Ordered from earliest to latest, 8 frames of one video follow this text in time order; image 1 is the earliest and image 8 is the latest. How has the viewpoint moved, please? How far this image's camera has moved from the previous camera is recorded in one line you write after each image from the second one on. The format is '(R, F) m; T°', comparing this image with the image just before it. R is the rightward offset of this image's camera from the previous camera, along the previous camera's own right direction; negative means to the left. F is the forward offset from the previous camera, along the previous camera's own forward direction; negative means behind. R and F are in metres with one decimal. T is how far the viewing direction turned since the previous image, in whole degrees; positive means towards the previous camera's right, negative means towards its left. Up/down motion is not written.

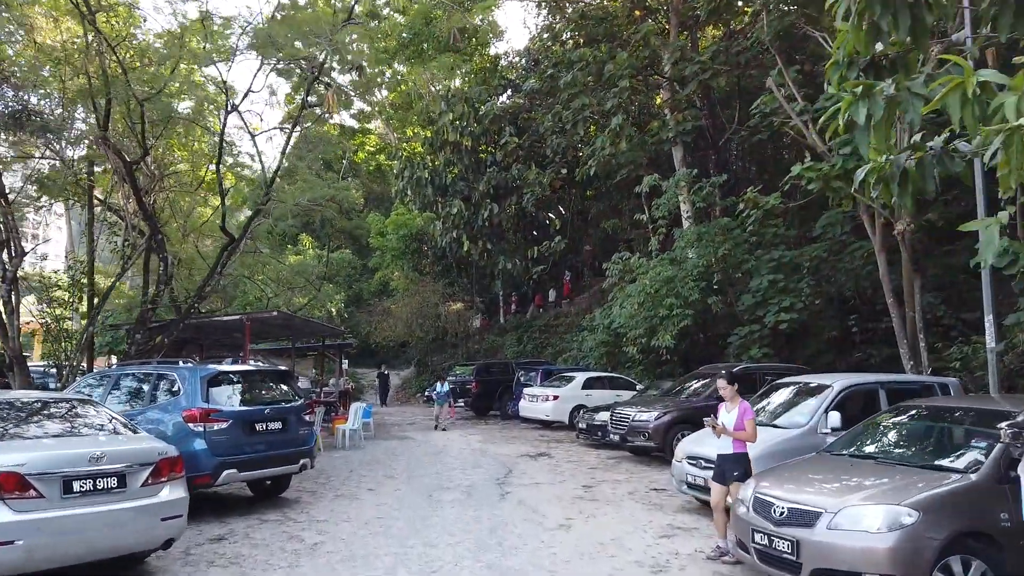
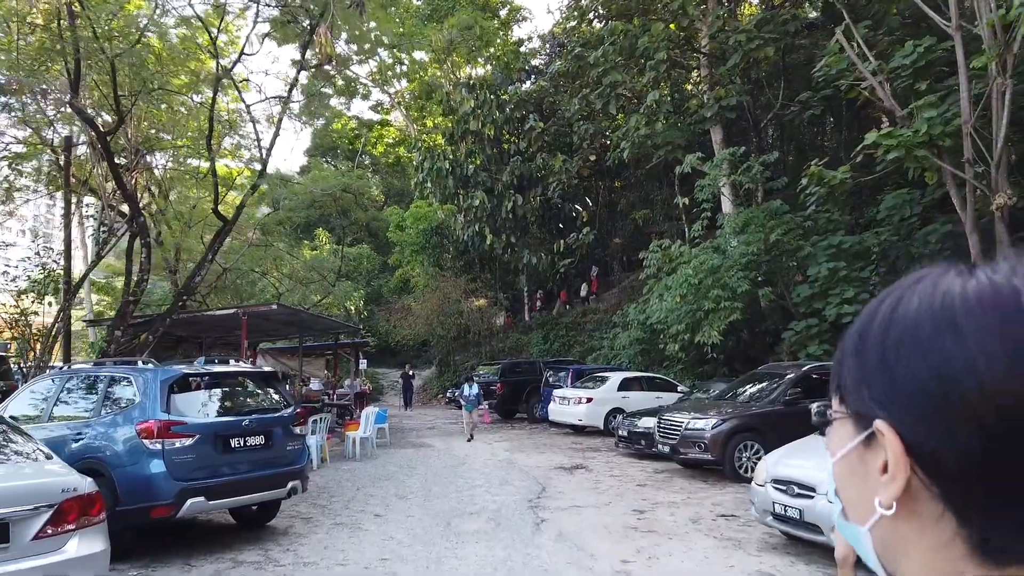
(-0.1, +1.4) m; -2°
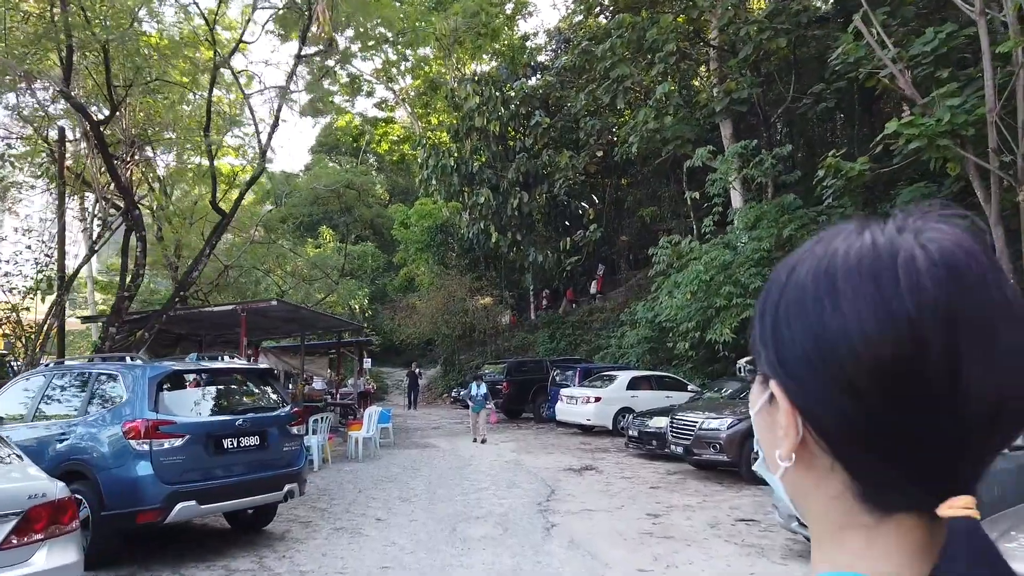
(0.0, +0.3) m; 0°
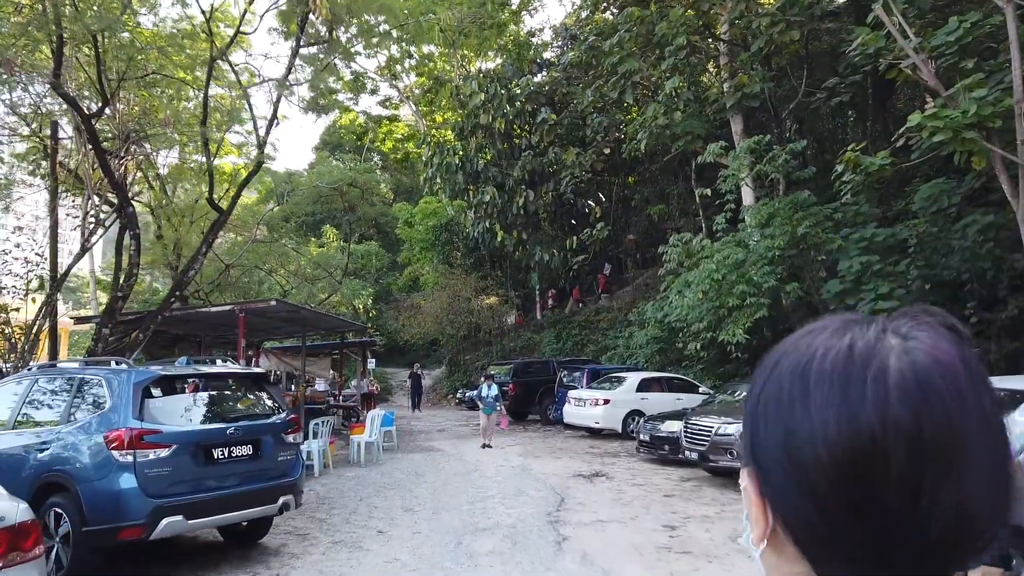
(0.0, +0.3) m; 0°
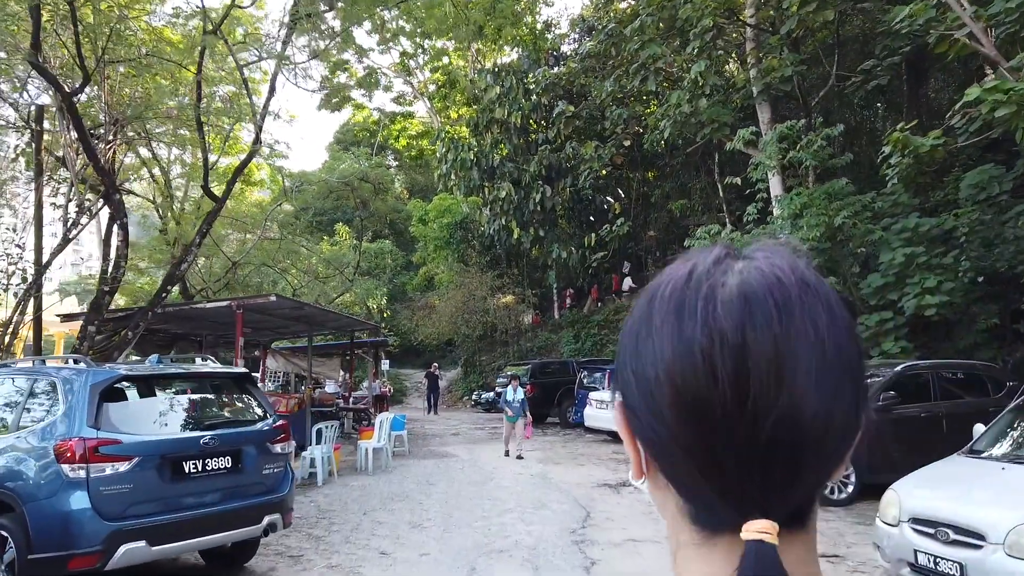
(0.0, +0.7) m; -1°
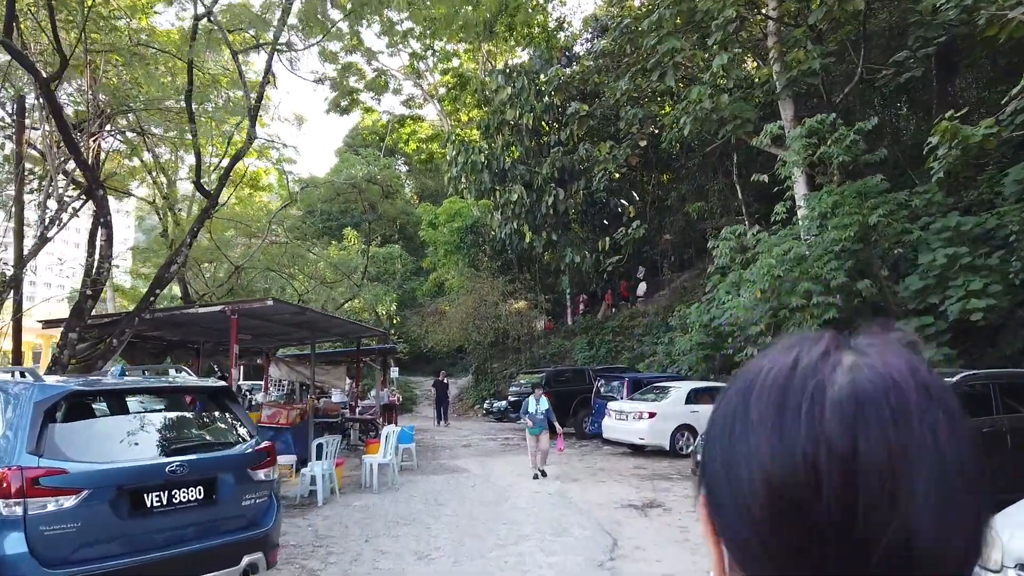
(-0.1, +0.7) m; -1°
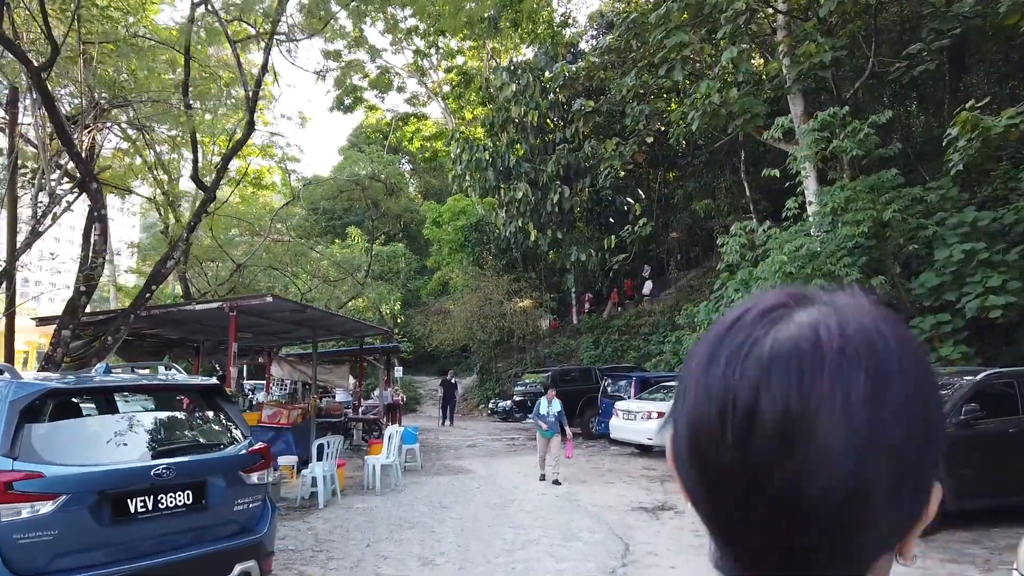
(0.0, +0.2) m; 0°
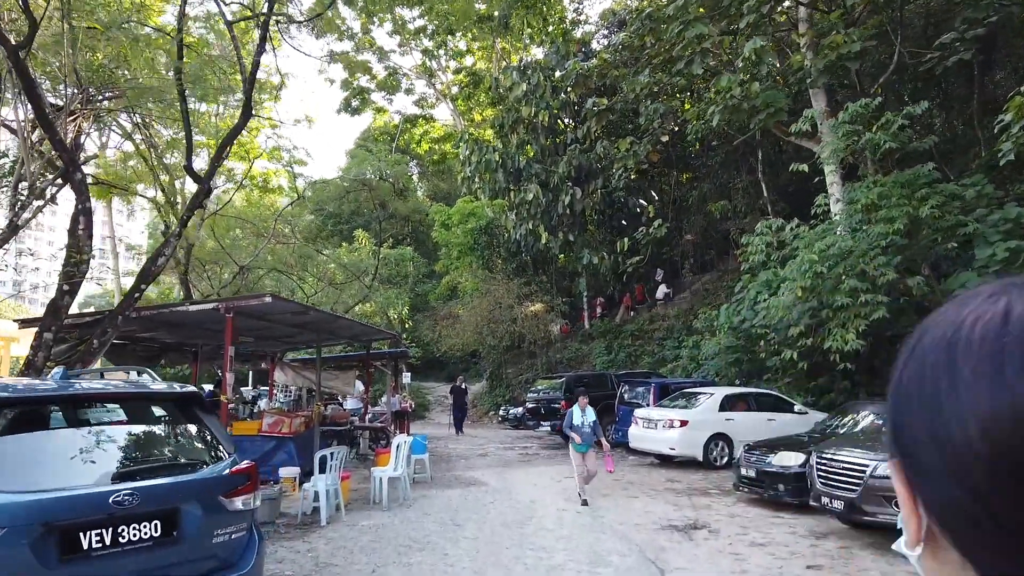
(-0.1, +0.6) m; -1°
